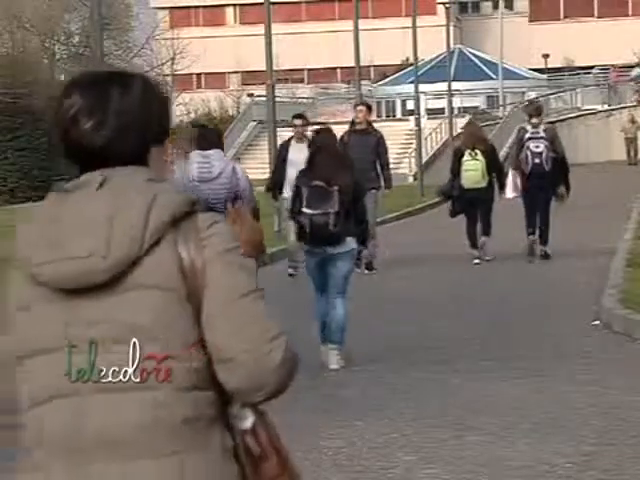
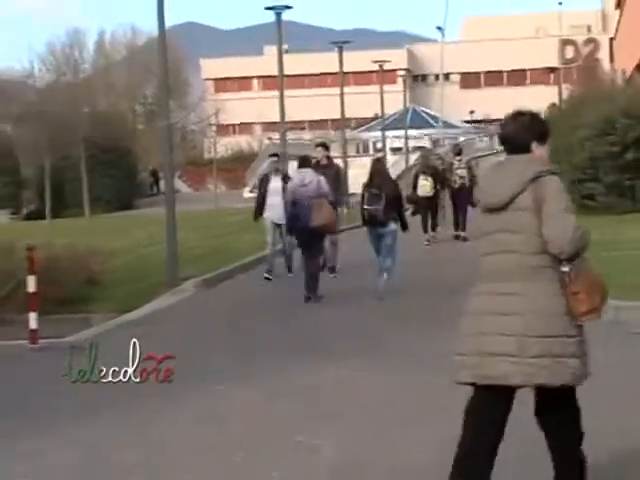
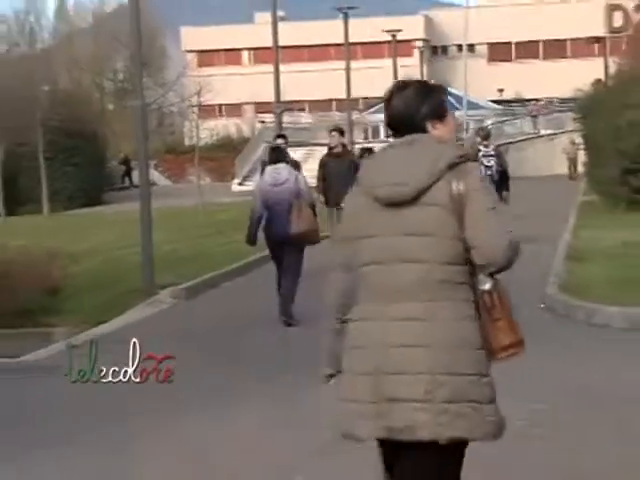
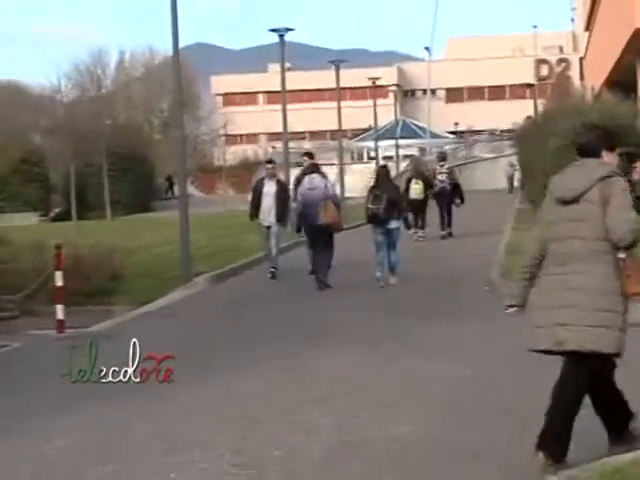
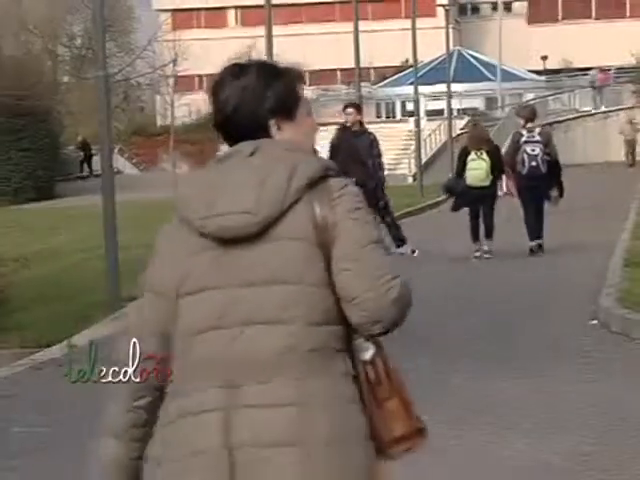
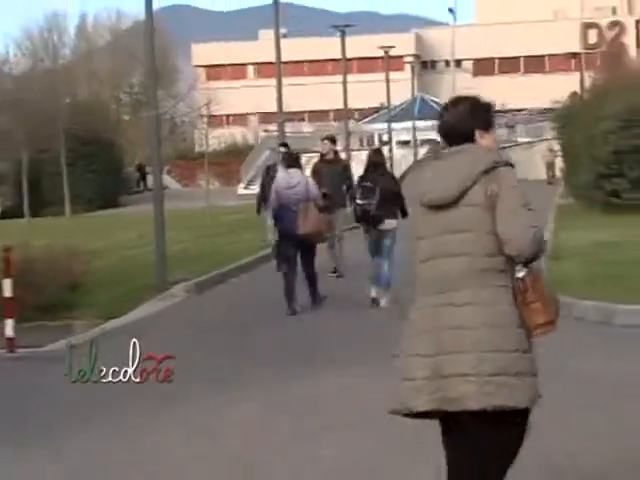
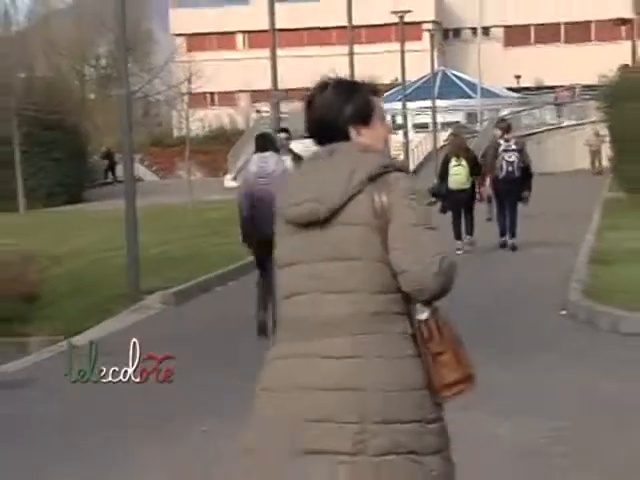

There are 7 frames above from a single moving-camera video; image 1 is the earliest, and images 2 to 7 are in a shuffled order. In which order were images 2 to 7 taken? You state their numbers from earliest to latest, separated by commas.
5, 7, 3, 6, 2, 4
